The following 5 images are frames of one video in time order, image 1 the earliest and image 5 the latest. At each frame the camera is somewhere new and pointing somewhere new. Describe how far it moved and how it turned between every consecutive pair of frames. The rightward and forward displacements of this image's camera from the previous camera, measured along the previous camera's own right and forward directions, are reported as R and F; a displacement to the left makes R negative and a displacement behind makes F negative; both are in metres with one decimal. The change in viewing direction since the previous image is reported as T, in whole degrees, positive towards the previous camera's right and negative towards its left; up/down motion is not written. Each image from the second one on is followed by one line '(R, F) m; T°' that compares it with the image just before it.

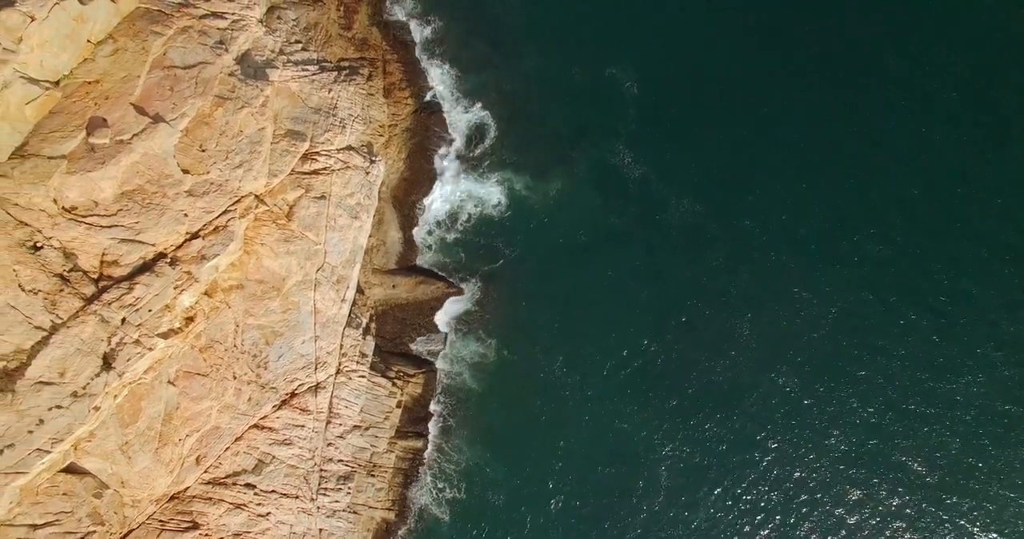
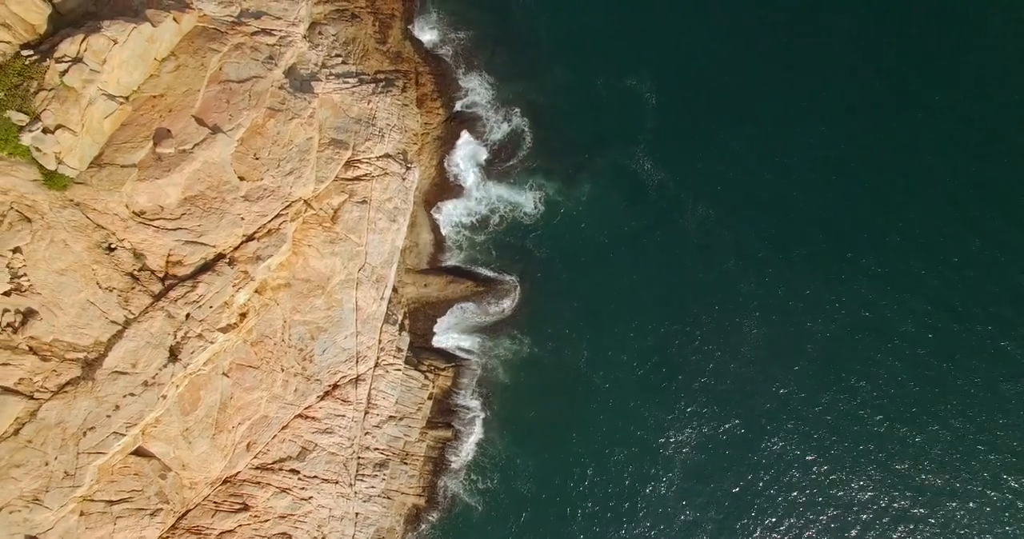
(-1.6, -2.6) m; 0°
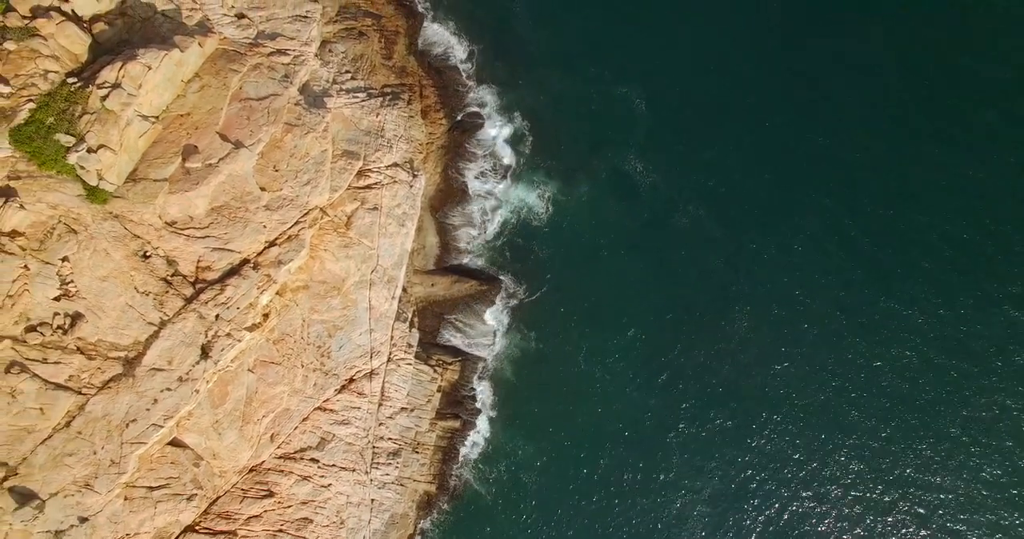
(-0.1, -2.8) m; 0°
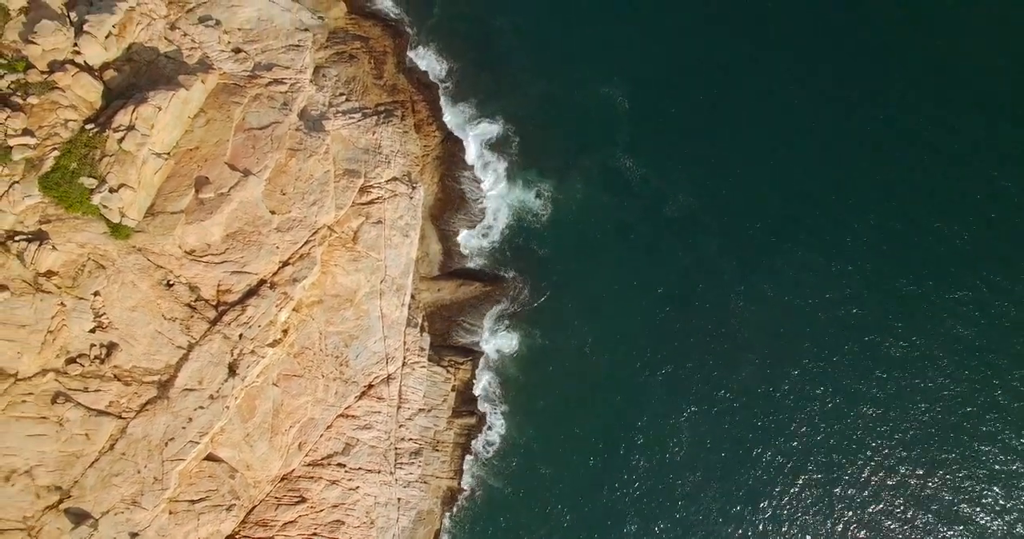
(0.0, -2.1) m; 0°
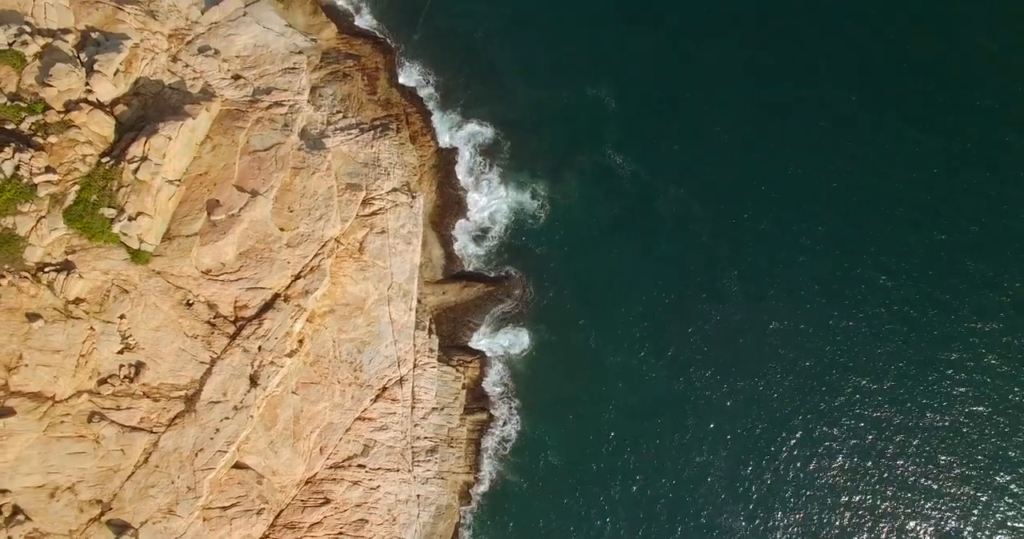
(+0.1, -1.9) m; 0°
